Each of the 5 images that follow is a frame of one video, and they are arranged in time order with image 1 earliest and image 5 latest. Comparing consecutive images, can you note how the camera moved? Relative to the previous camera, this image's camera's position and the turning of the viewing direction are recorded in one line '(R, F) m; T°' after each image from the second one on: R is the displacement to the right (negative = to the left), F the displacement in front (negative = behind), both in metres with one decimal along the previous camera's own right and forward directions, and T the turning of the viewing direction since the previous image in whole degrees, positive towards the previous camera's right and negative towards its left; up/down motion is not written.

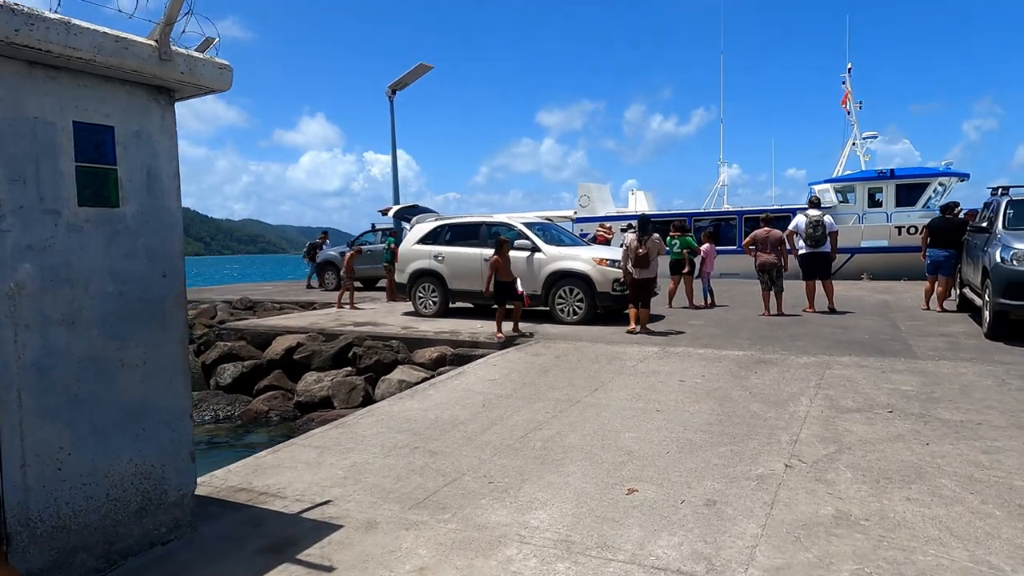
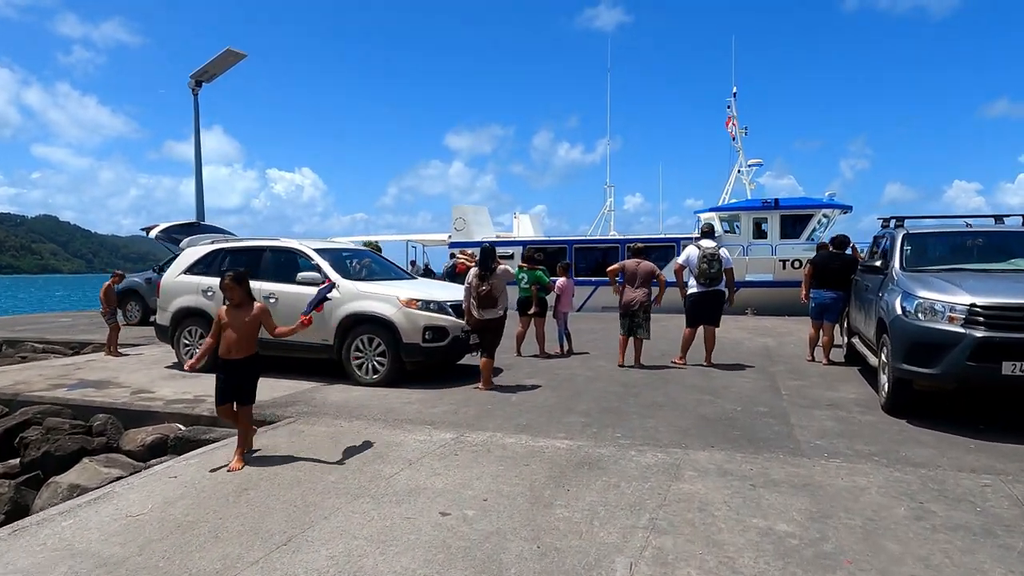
(+1.6, +2.6) m; +8°
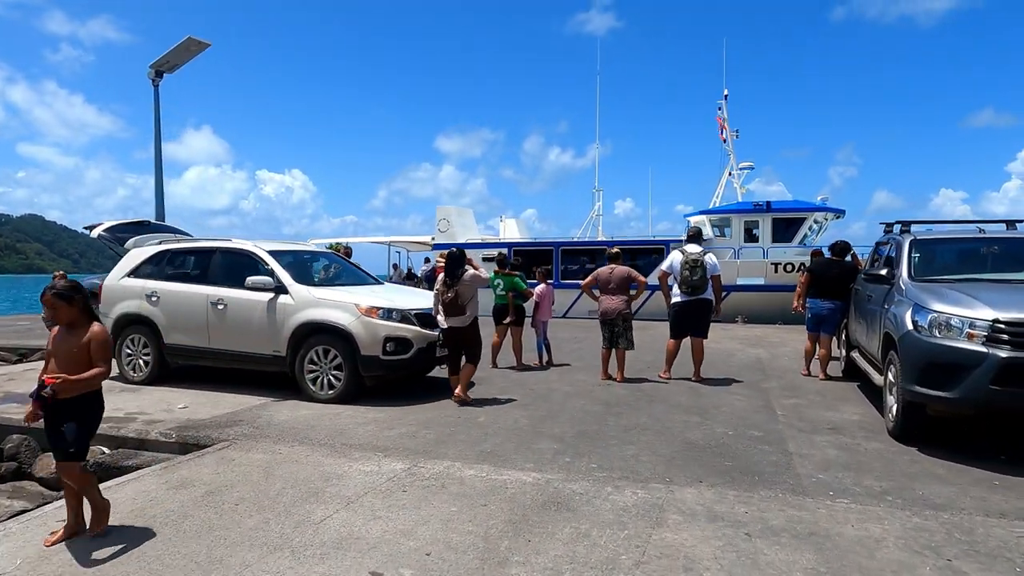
(+0.2, +0.7) m; +1°
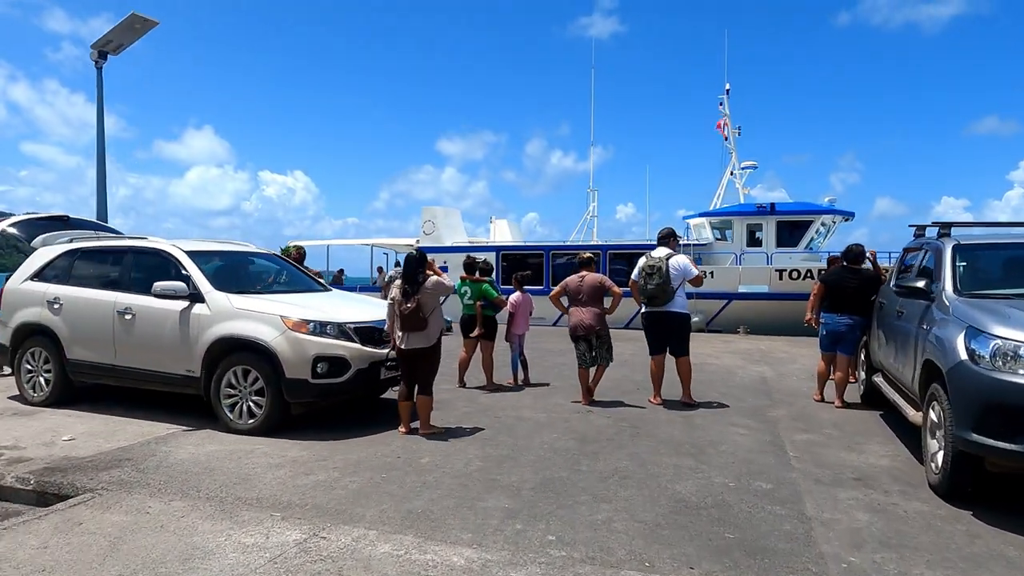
(+0.4, +1.3) m; 0°
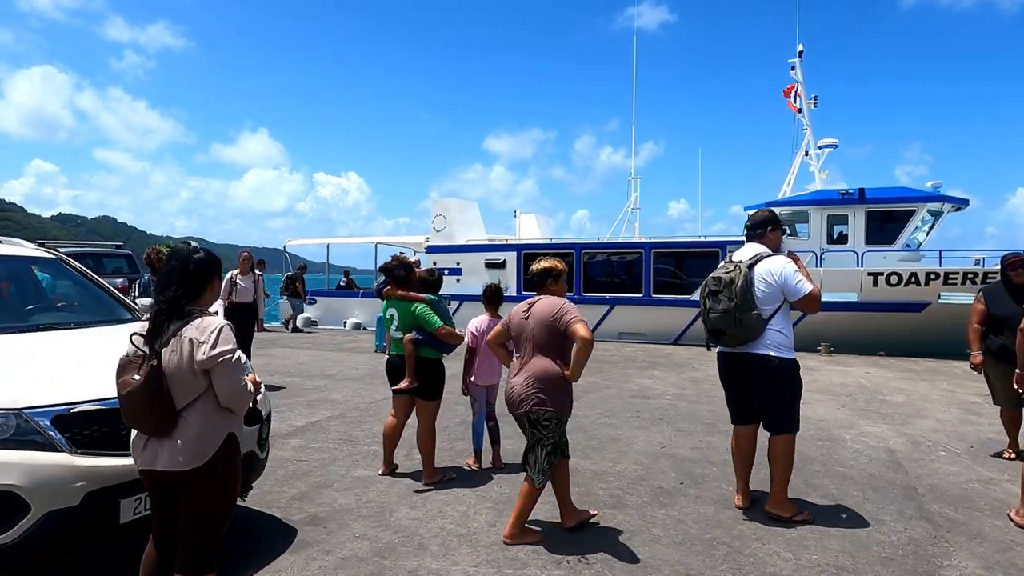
(+0.8, +3.6) m; -4°
